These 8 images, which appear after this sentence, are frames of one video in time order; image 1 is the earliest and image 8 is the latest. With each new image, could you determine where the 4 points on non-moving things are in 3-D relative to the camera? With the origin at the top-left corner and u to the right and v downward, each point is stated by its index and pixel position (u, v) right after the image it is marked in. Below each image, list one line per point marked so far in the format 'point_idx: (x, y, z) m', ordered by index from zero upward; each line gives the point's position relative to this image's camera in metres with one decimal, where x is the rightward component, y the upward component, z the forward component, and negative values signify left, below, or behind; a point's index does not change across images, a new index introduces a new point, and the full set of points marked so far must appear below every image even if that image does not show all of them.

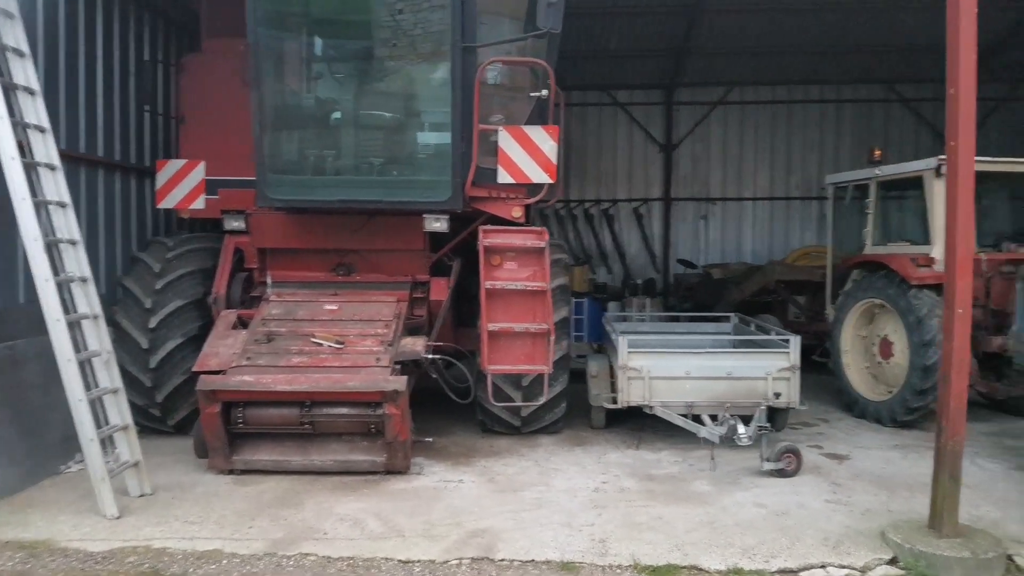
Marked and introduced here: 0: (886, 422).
0: (+2.7, -1.0, +5.7) m
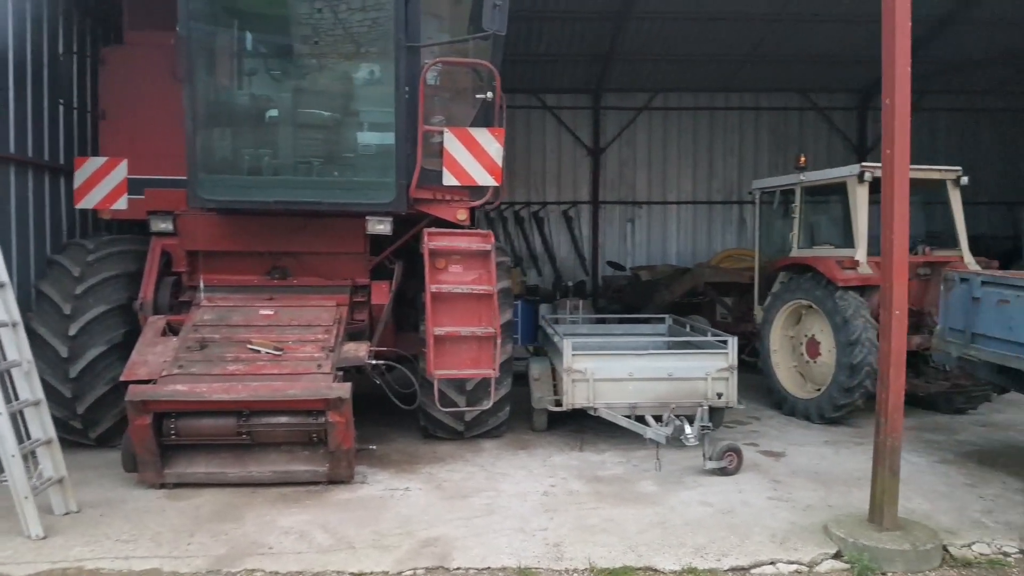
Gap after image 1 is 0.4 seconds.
0: (+2.3, -1.0, +5.9) m
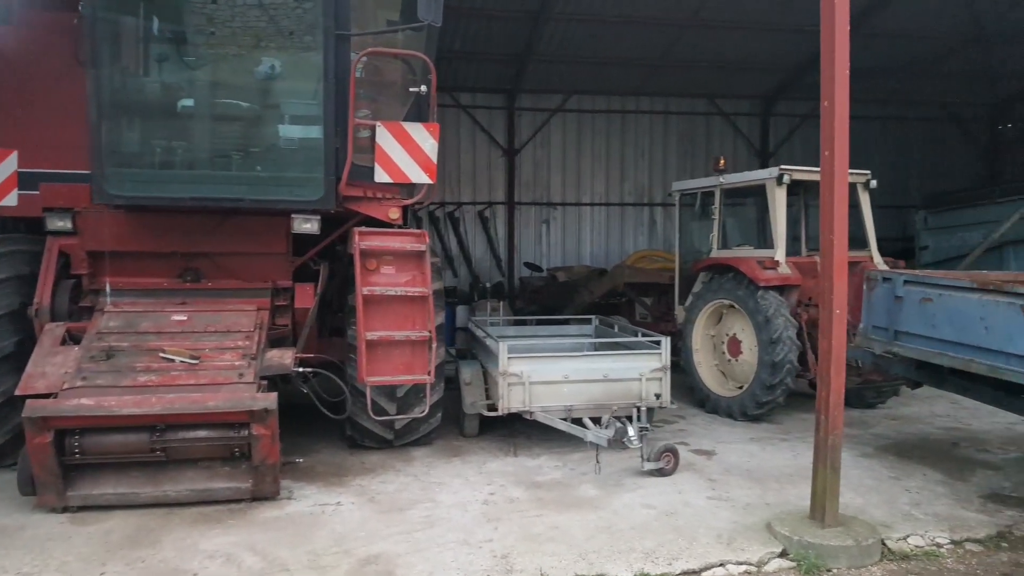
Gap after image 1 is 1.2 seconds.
0: (+1.7, -1.0, +6.0) m
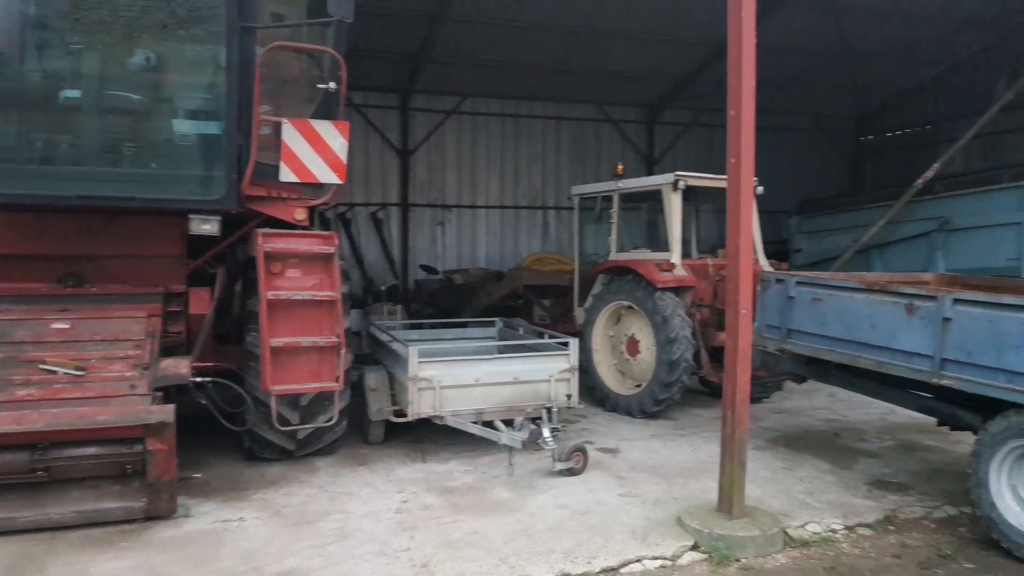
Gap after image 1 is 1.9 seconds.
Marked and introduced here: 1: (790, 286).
0: (+1.0, -1.0, +6.2) m
1: (+1.7, 0.0, +4.7) m
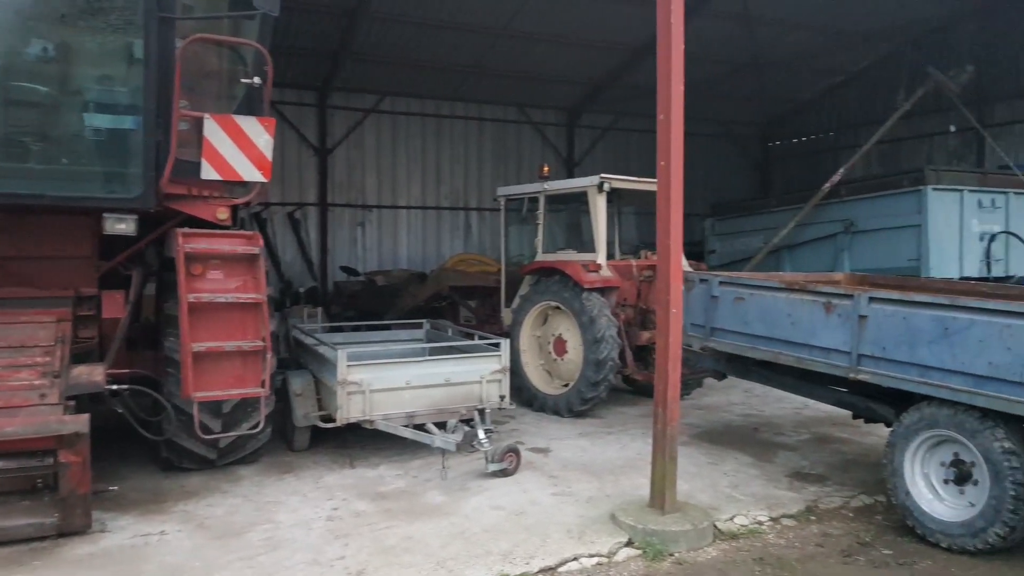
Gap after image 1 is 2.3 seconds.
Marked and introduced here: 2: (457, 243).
0: (+0.4, -1.0, +6.3) m
1: (+1.2, 0.0, +4.8) m
2: (-0.8, +0.7, +12.2) m
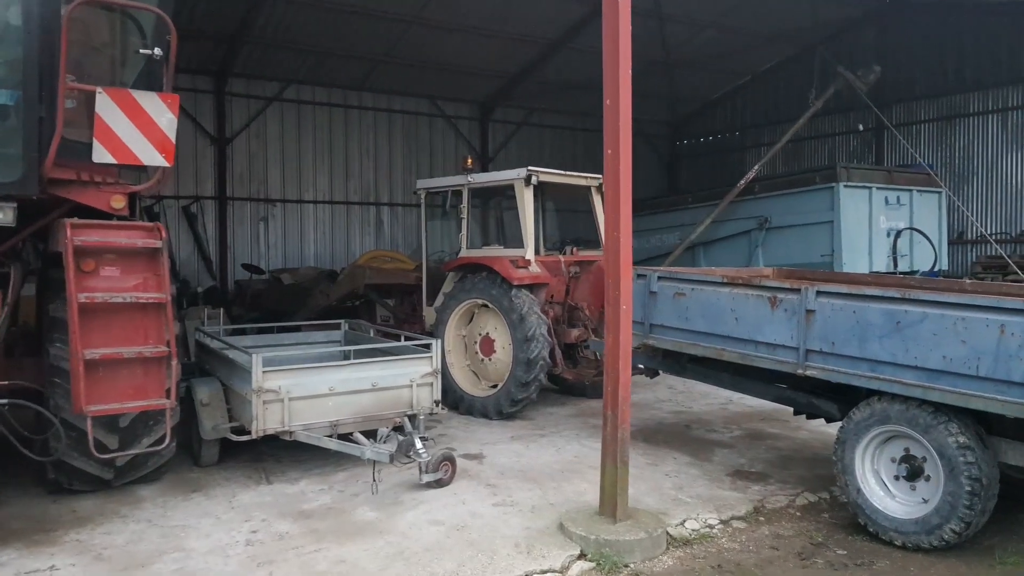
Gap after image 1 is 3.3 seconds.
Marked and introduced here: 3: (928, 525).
0: (-0.2, -1.0, +6.0) m
1: (+0.8, 0.0, +4.7) m
2: (-2.2, +0.7, +11.7) m
3: (+1.8, -1.0, +3.4) m
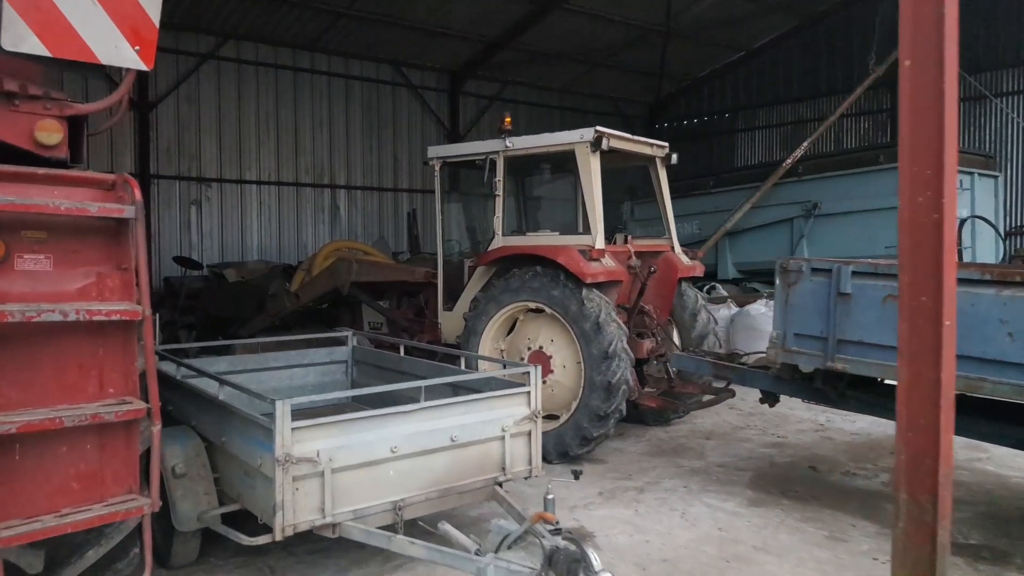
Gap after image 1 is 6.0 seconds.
0: (+0.2, -1.0, +4.5) m
1: (+1.4, 0.0, +3.3) m
2: (-2.4, +0.8, +9.9) m
3: (+2.5, -1.0, +2.1) m
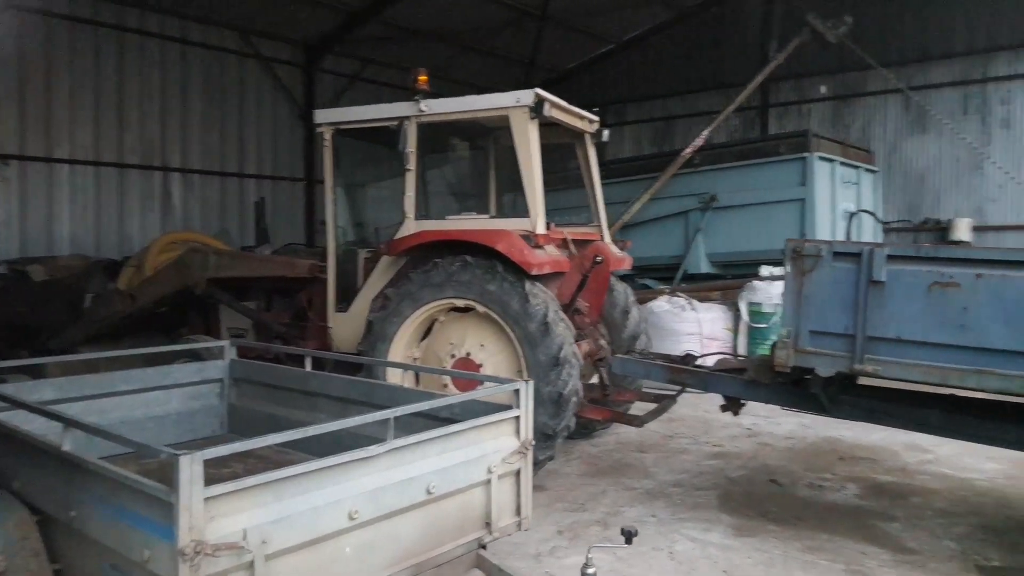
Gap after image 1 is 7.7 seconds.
0: (-0.1, -0.9, +3.7) m
1: (+1.2, +0.1, +2.8) m
2: (-3.9, +0.8, +8.4) m
3: (+2.6, -1.0, +1.8) m
